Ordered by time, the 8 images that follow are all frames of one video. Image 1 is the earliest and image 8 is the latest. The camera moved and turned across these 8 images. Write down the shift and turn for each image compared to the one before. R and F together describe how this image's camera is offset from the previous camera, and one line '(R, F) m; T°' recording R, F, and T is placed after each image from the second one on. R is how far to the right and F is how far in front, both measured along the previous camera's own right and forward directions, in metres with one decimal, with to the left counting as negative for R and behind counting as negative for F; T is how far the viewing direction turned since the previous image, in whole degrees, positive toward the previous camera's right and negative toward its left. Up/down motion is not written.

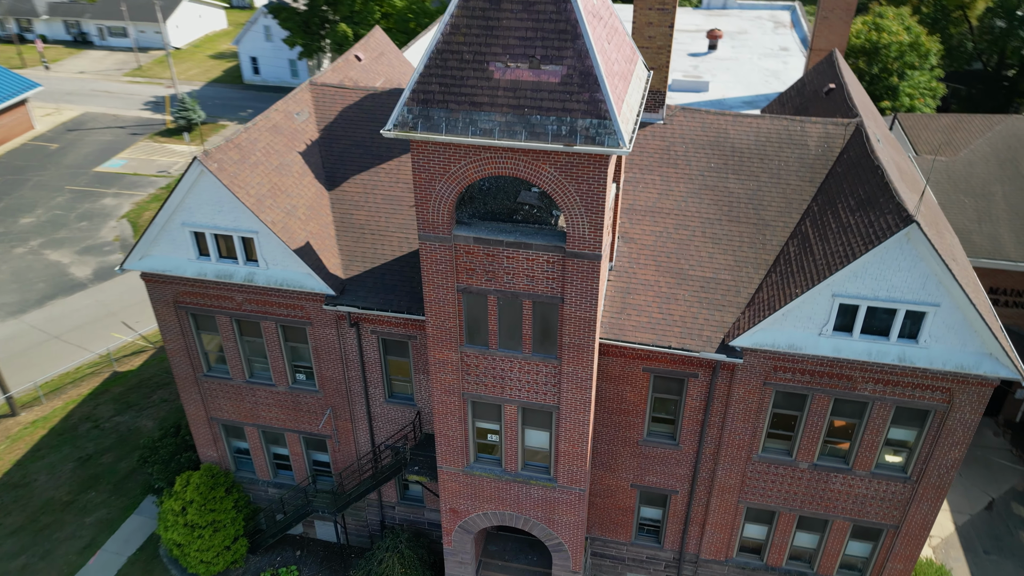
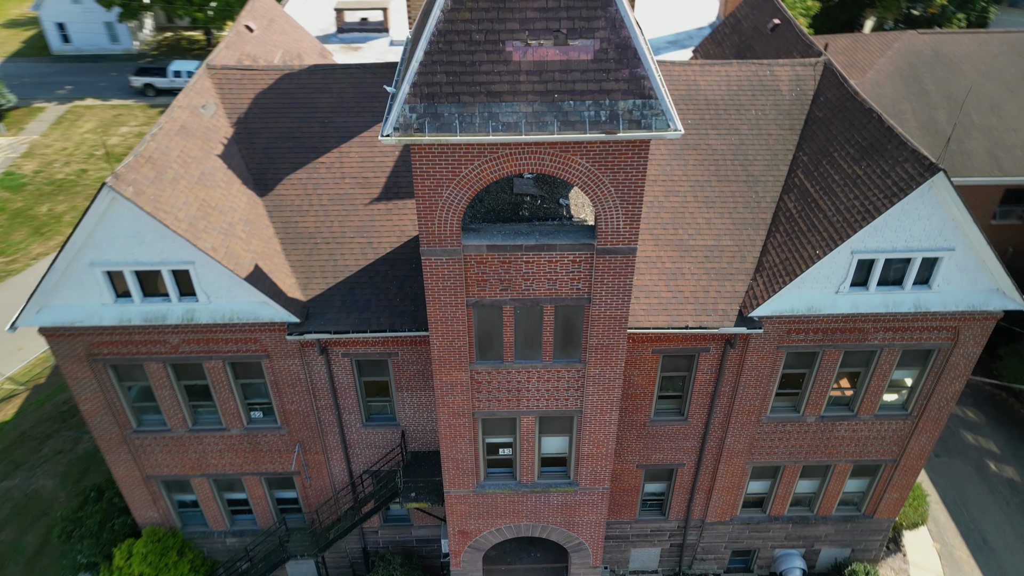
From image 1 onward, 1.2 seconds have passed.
(-3.0, +2.4) m; +11°
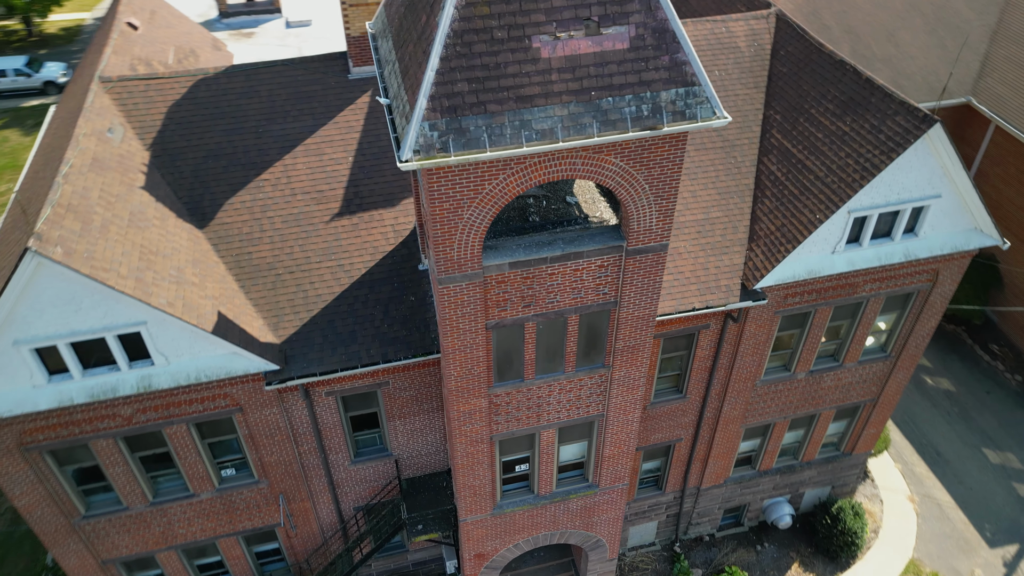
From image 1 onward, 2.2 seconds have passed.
(-2.4, +1.6) m; +9°
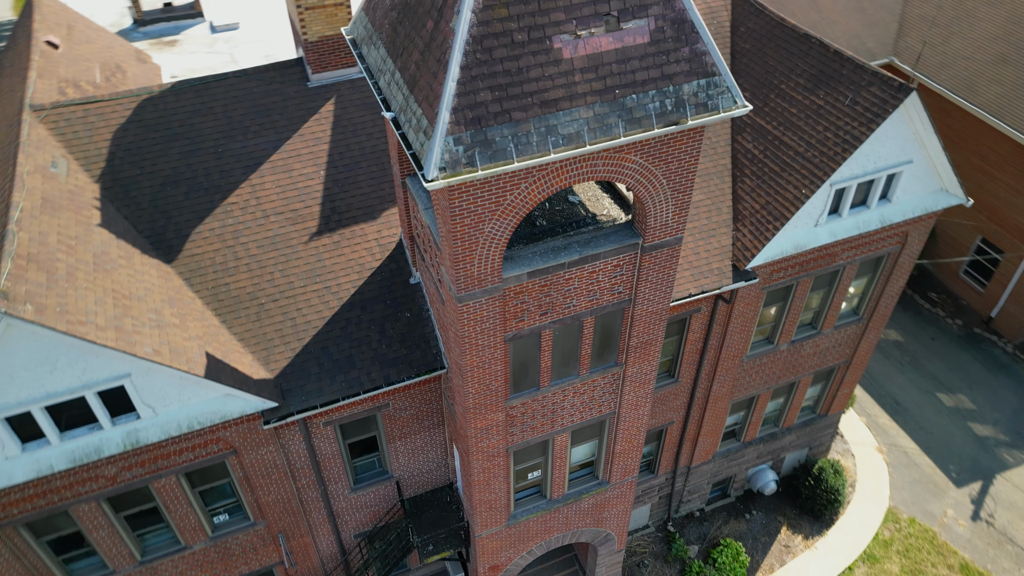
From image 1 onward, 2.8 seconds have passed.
(-1.5, +0.6) m; +6°
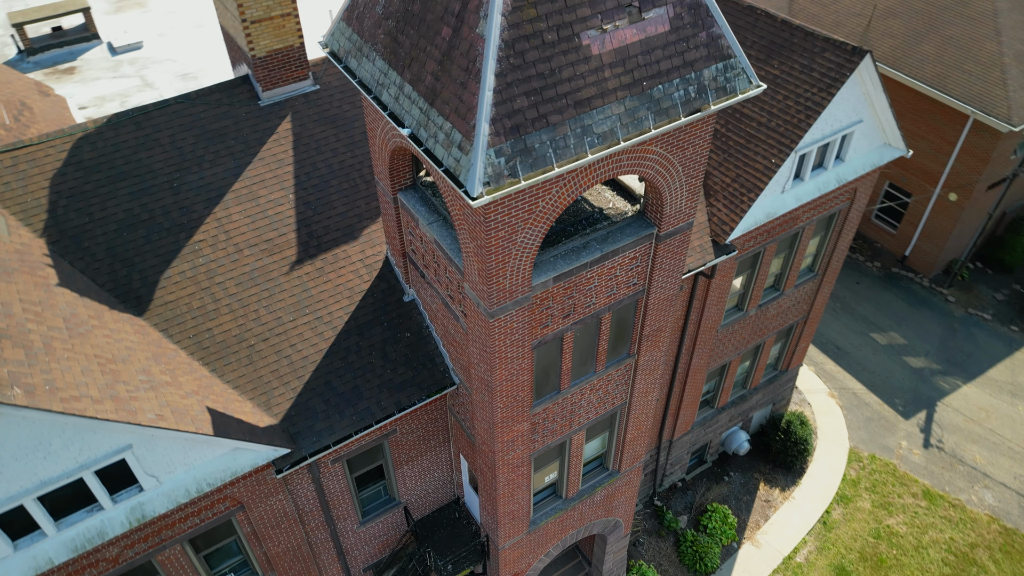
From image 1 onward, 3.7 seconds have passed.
(-1.9, +0.6) m; +8°
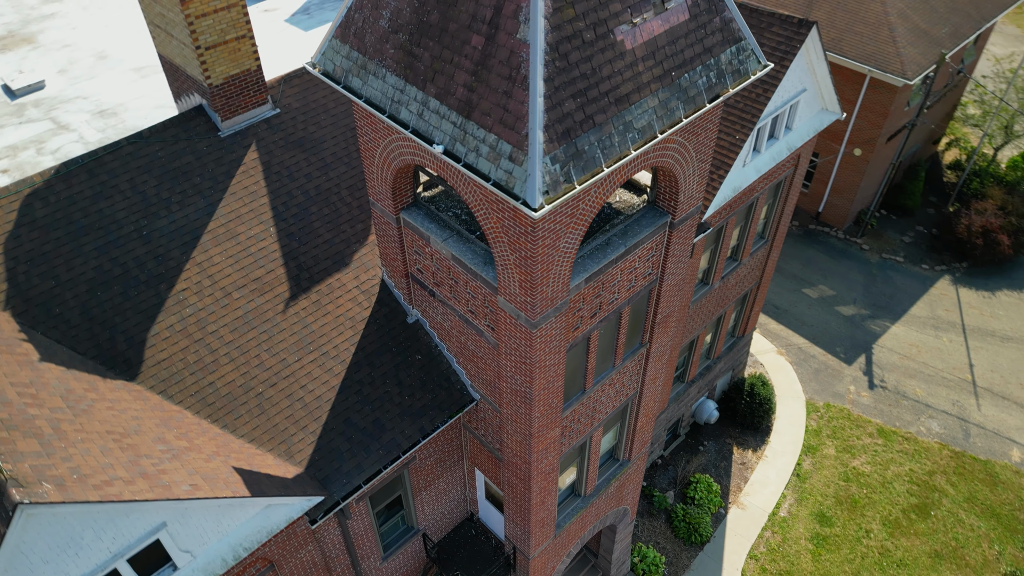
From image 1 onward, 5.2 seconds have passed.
(-2.0, +0.4) m; +8°
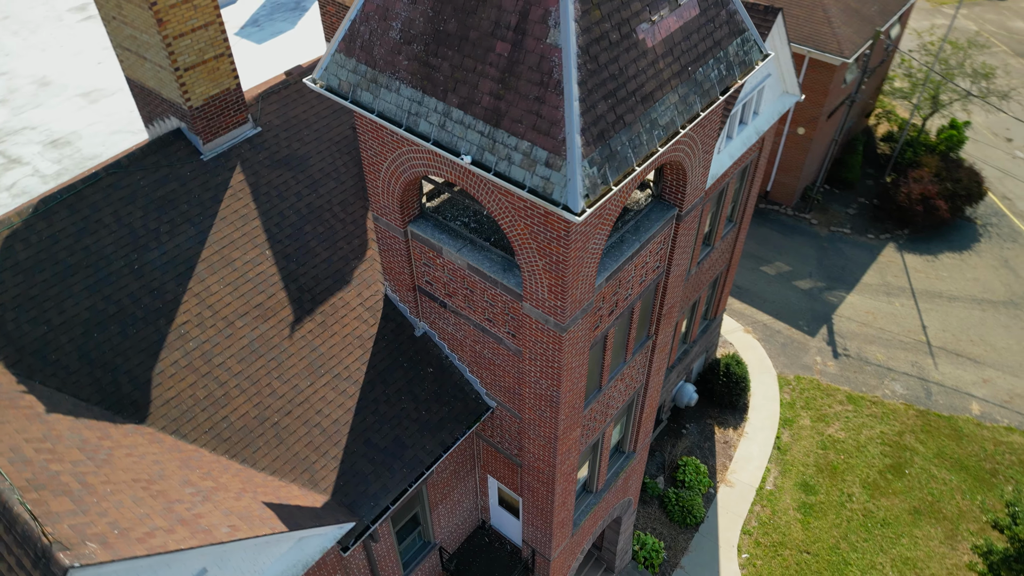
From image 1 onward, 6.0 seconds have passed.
(-1.2, +0.1) m; +5°
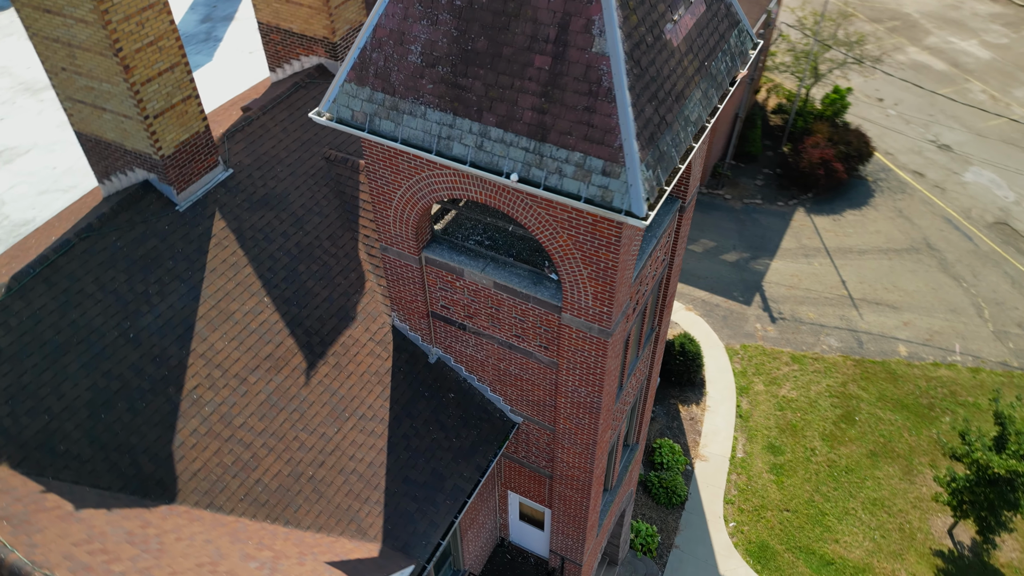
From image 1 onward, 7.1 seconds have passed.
(-2.0, +0.3) m; +8°
